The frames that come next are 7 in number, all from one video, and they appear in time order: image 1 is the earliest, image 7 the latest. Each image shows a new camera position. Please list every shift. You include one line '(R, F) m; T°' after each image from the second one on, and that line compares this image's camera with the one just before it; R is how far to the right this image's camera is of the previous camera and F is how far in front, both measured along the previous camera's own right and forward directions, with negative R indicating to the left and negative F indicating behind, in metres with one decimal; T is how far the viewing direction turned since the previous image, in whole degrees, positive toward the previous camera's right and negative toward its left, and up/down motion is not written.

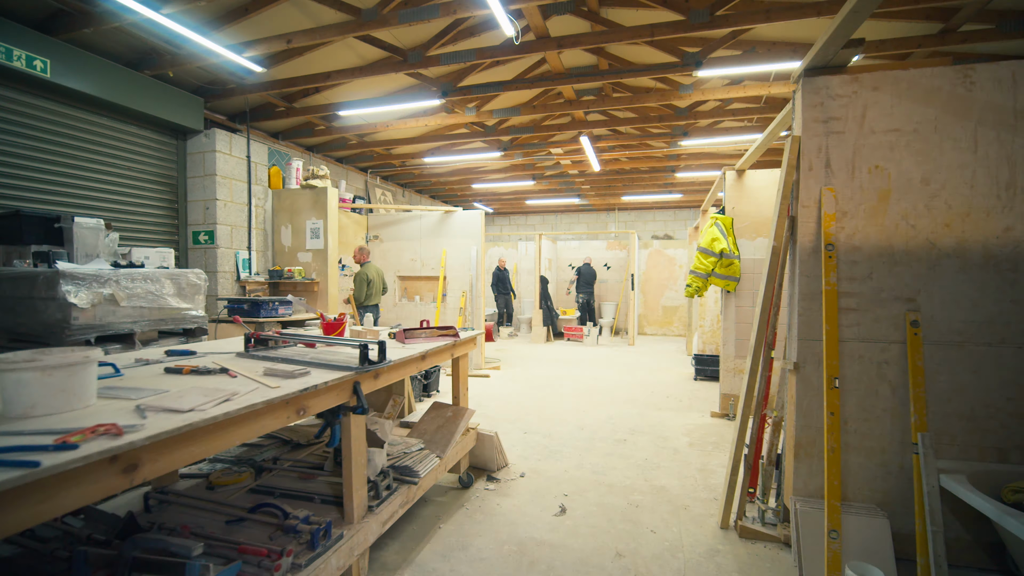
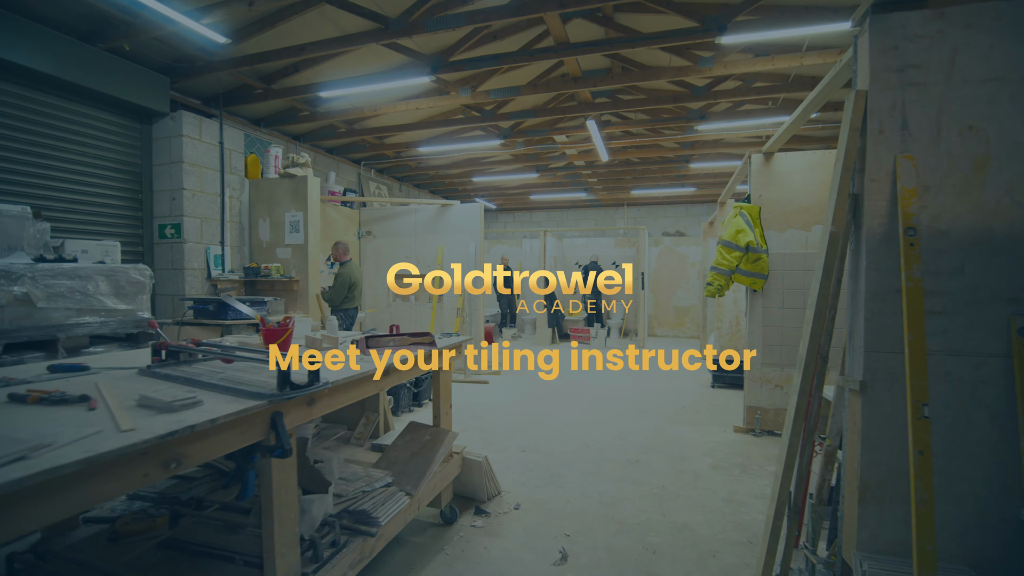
(+0.1, +0.5) m; -1°
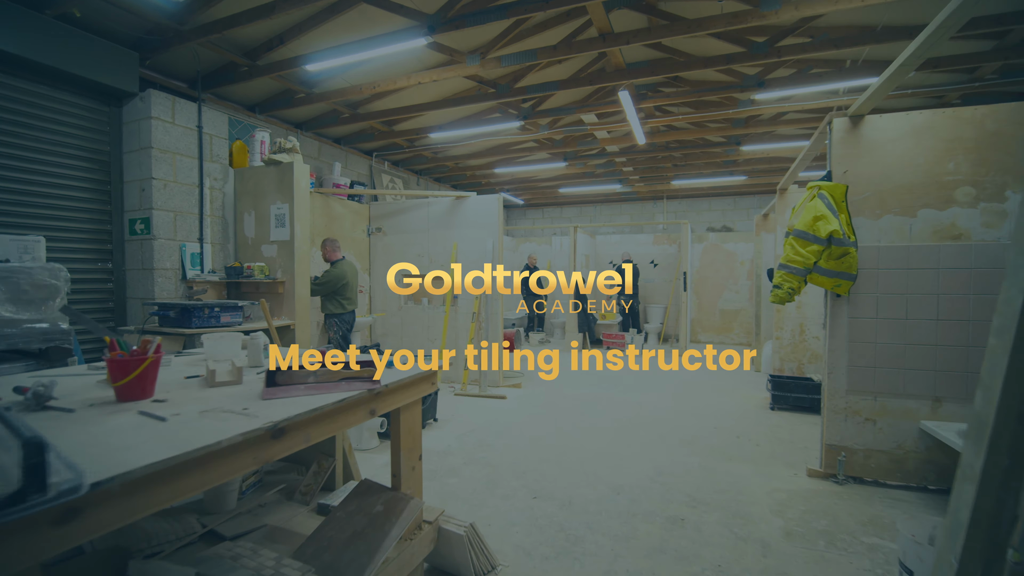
(+0.2, +0.7) m; -4°
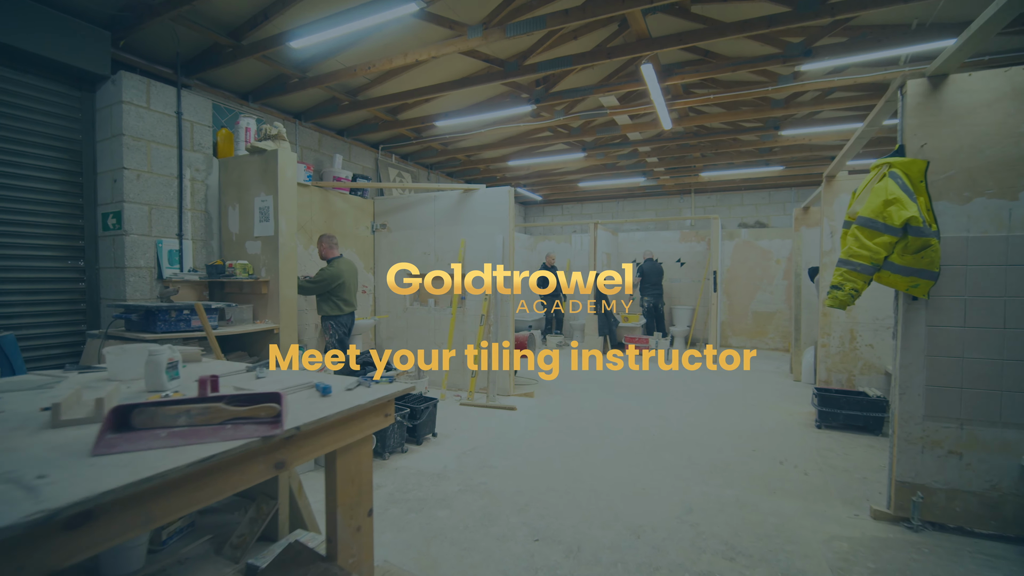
(+0.1, +0.5) m; -3°
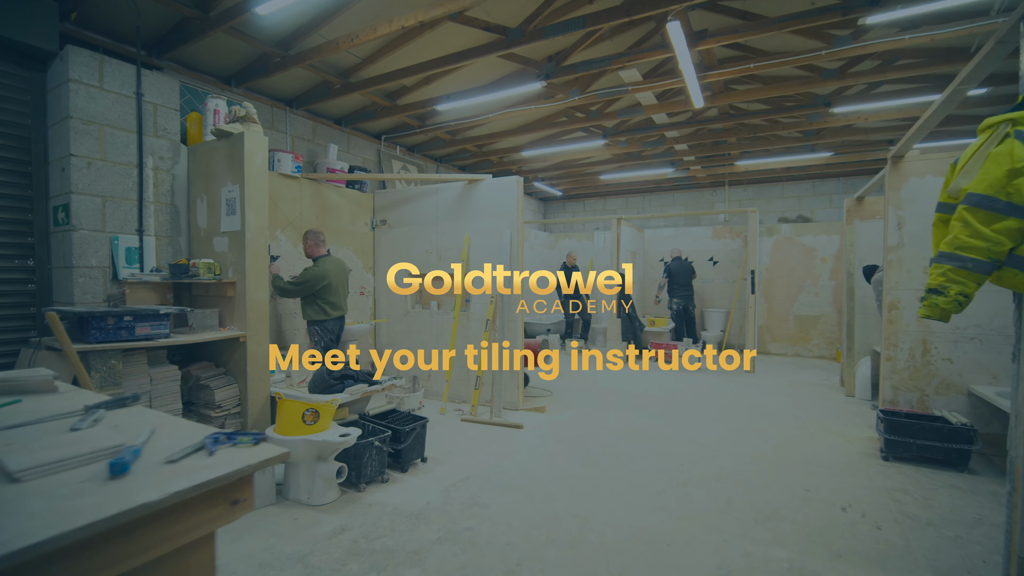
(+0.2, +0.6) m; -3°
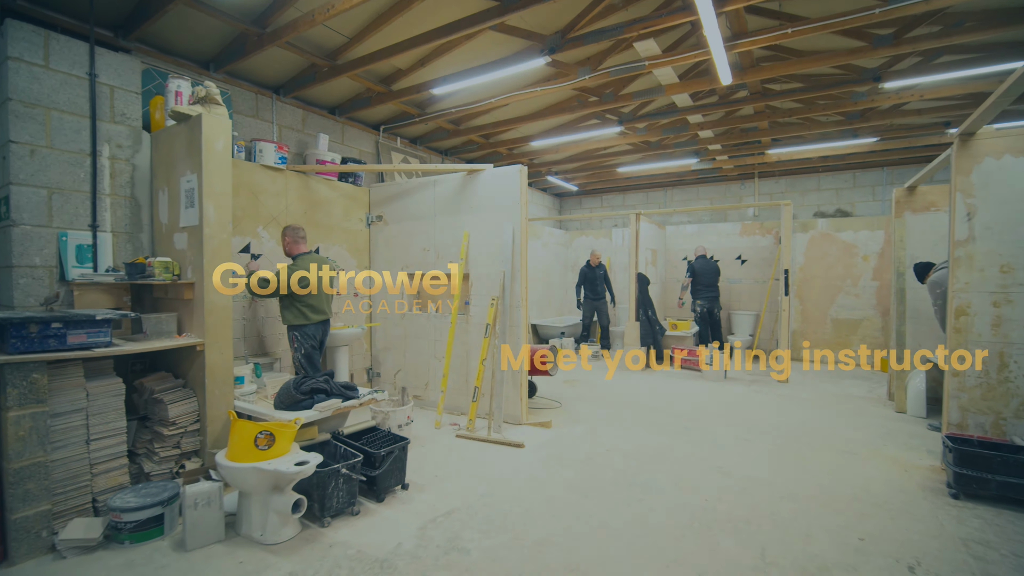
(+0.2, +0.5) m; -3°
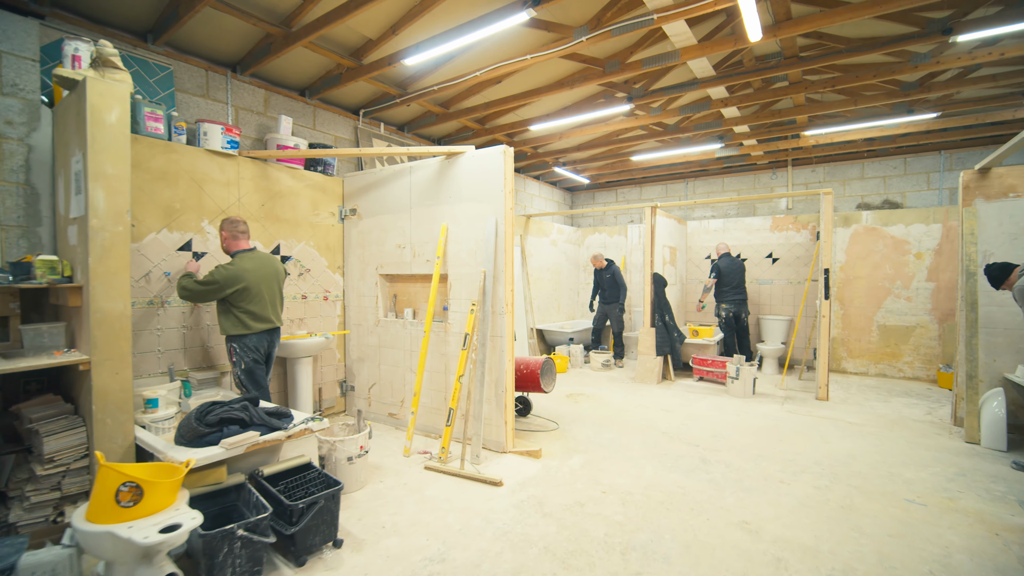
(+0.3, +0.6) m; -3°
